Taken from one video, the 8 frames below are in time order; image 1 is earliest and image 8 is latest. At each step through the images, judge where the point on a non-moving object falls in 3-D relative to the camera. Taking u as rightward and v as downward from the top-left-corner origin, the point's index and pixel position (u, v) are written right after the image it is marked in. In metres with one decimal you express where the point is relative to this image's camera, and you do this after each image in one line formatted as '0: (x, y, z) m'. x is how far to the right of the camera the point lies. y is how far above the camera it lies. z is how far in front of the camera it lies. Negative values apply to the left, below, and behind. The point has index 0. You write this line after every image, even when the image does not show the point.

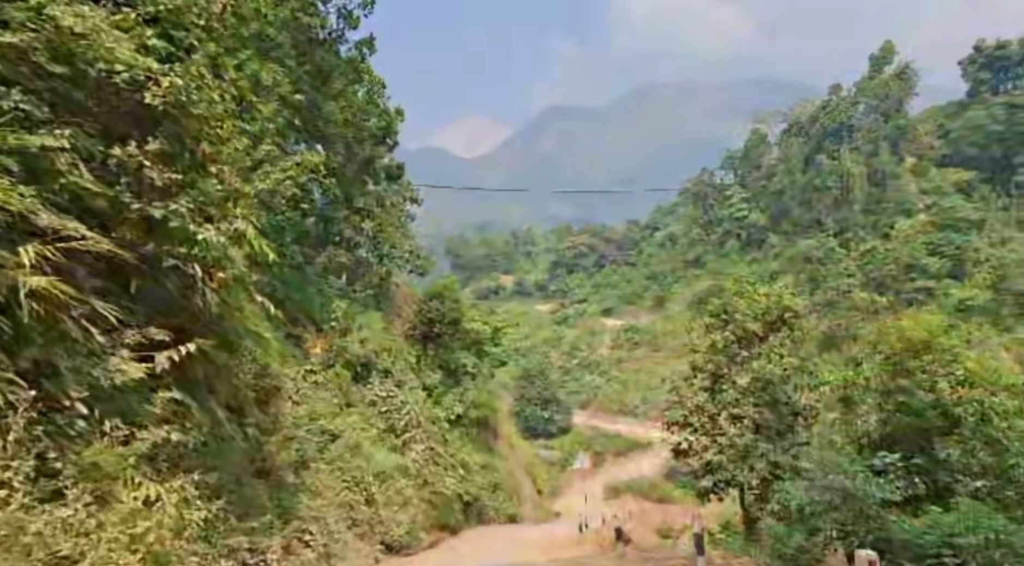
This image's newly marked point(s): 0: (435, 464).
0: (-1.2, -2.7, +12.6) m
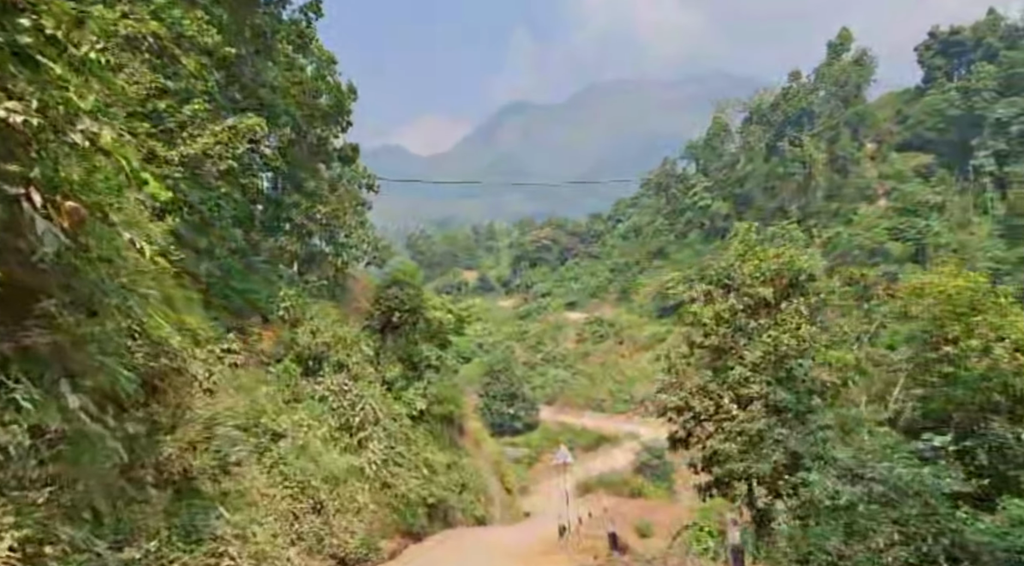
0: (-1.6, -2.5, +11.5) m
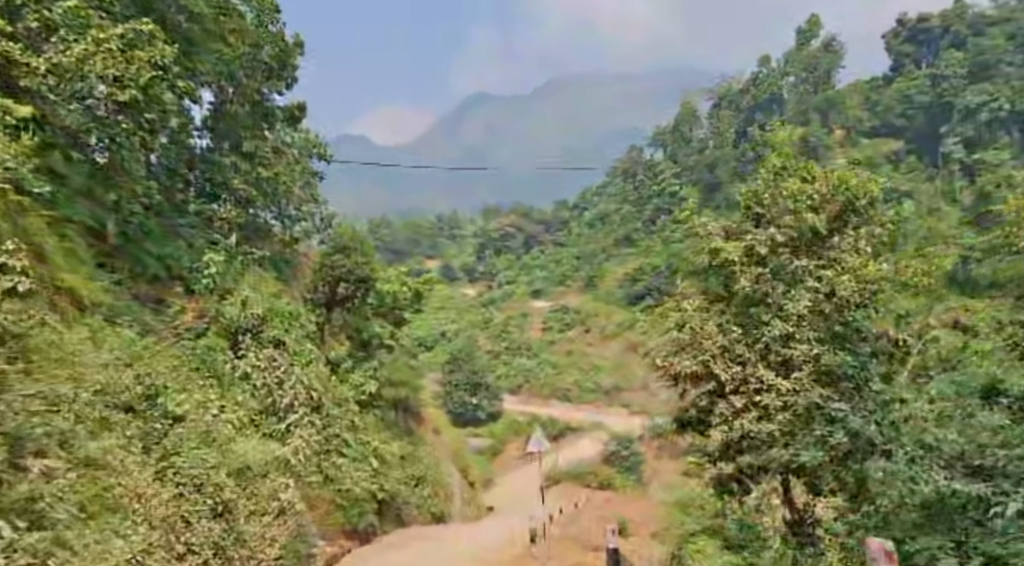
0: (-2.1, -2.0, +10.0) m
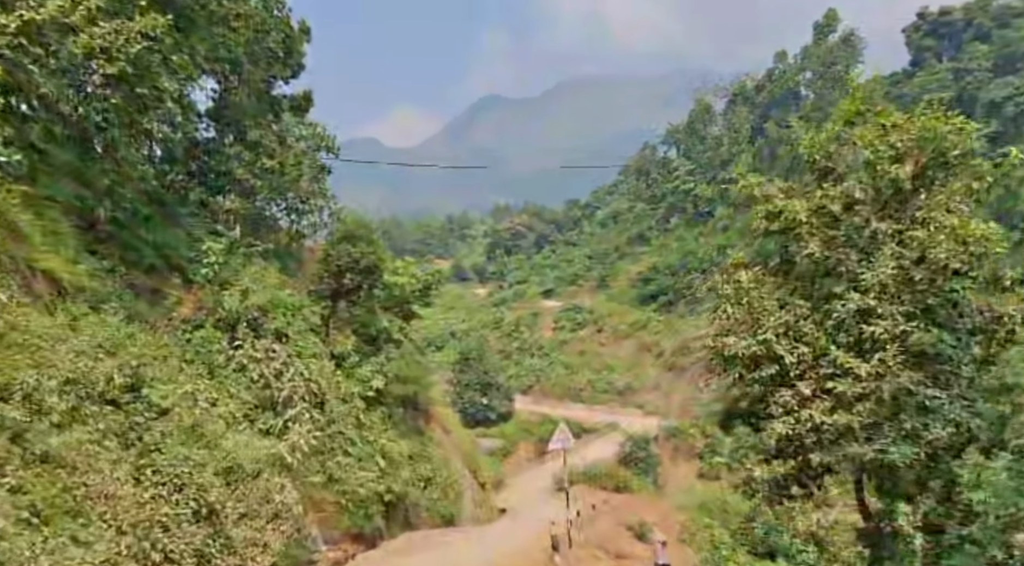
0: (-1.9, -1.9, +9.4) m
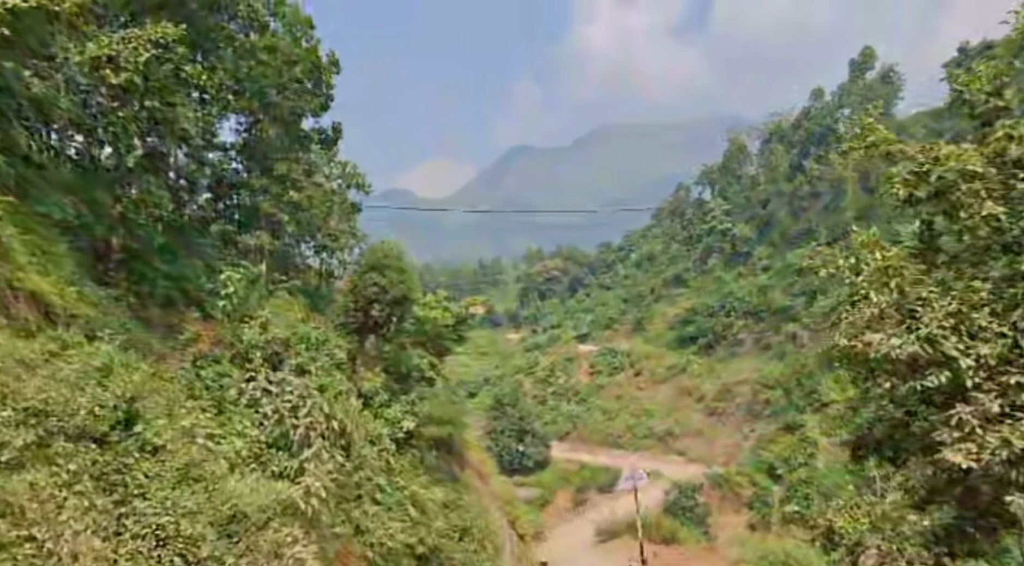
0: (-1.4, -2.2, +8.5) m
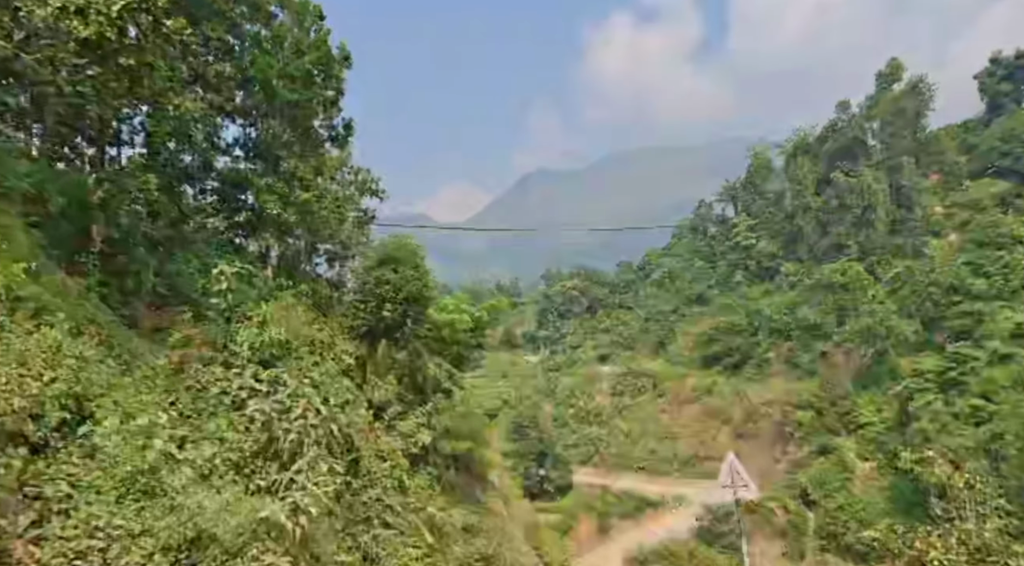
0: (-1.2, -2.1, +7.5) m
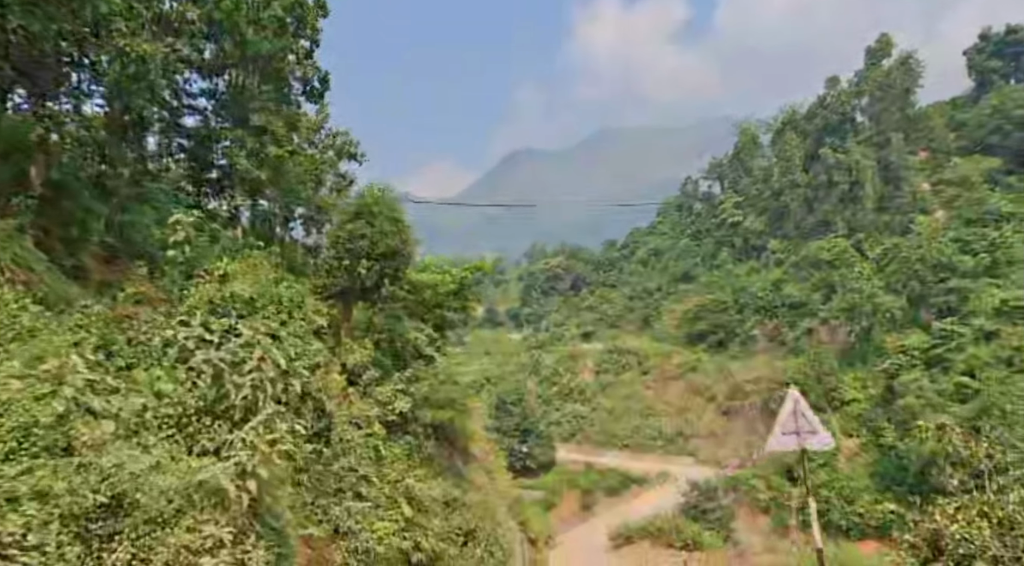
0: (-1.3, -1.7, +6.8) m
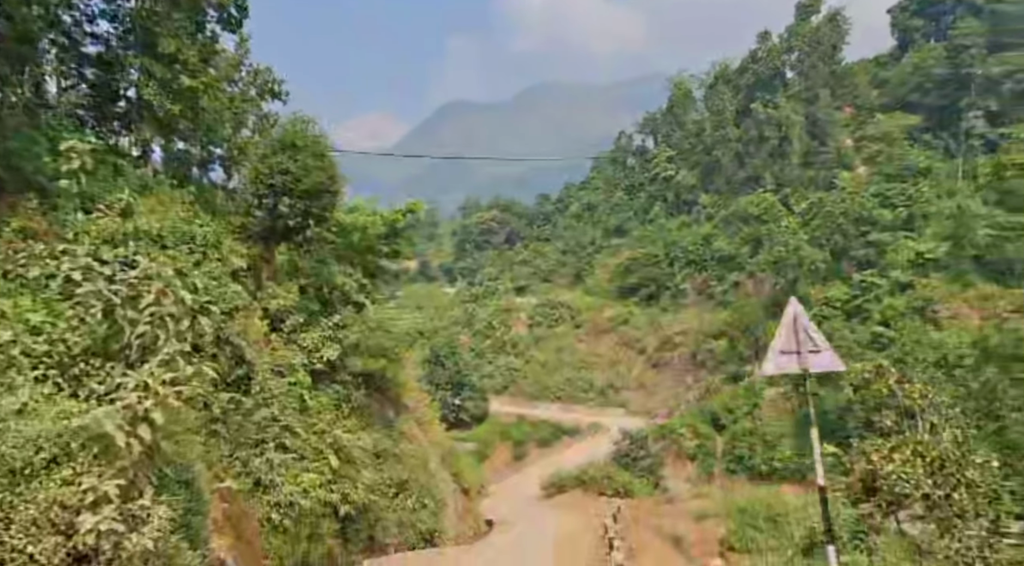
0: (-1.8, -1.3, +6.4) m
